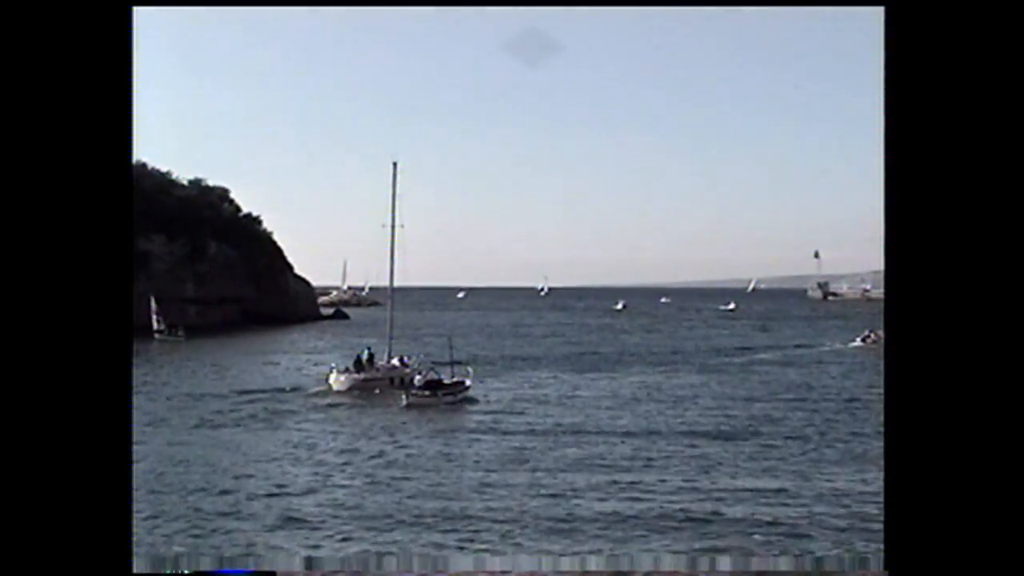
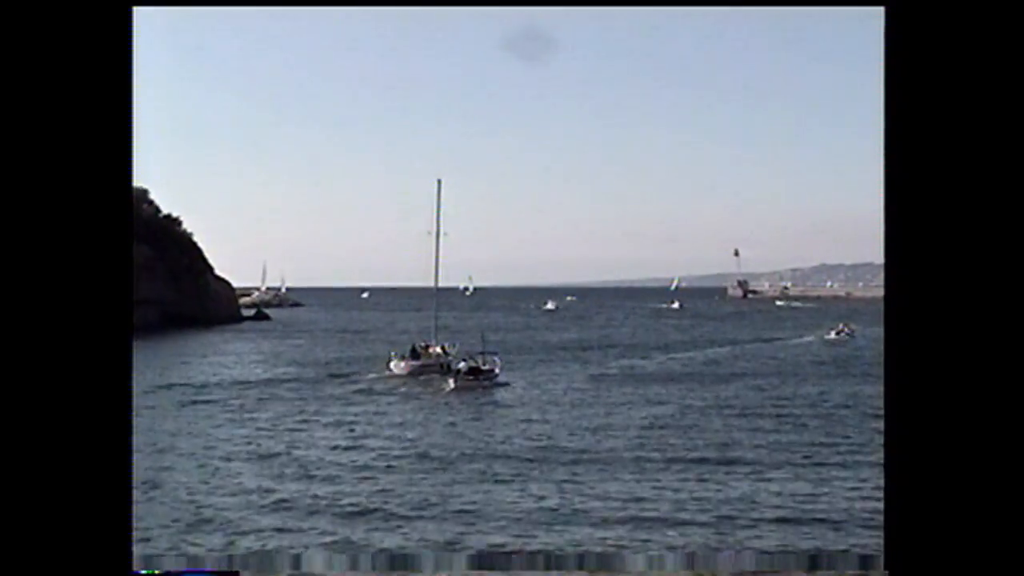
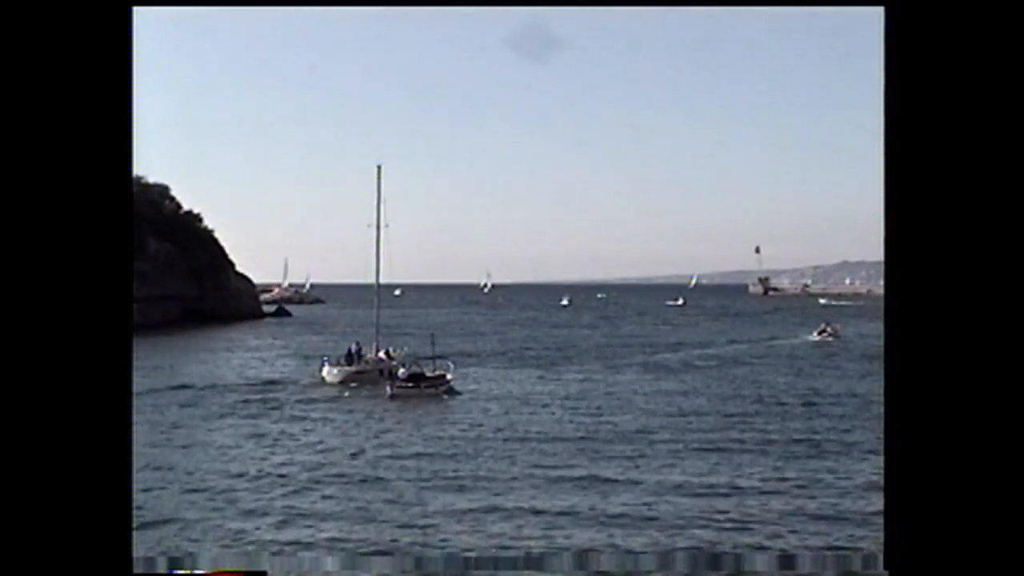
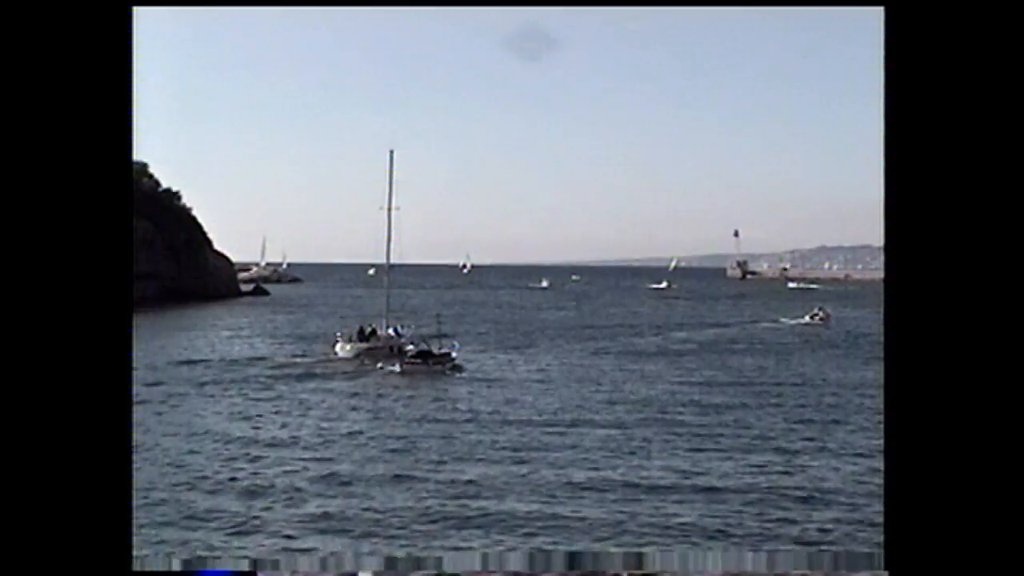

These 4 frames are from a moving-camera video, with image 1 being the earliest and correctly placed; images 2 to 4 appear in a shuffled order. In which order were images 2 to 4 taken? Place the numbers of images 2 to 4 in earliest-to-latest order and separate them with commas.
3, 4, 2
